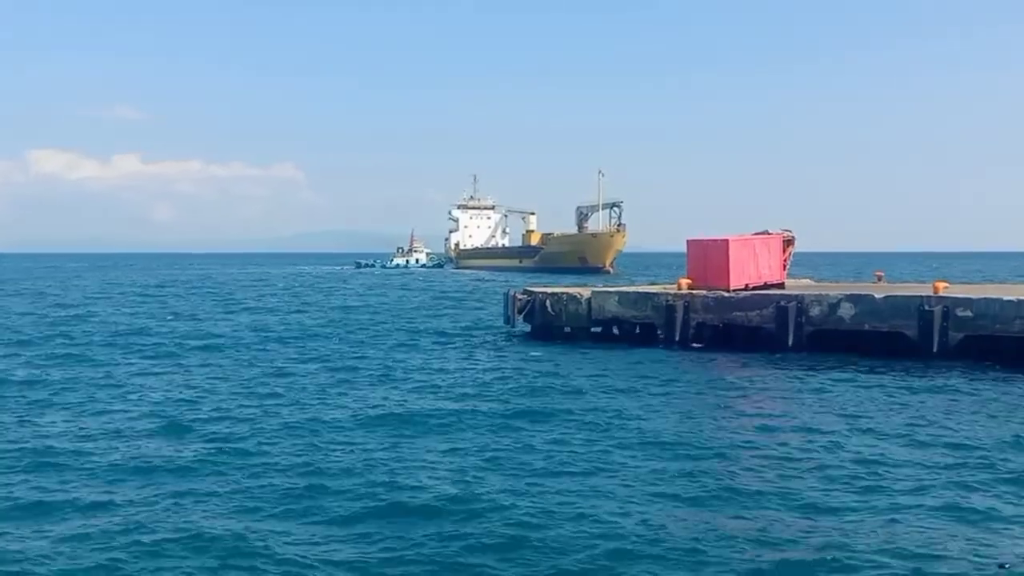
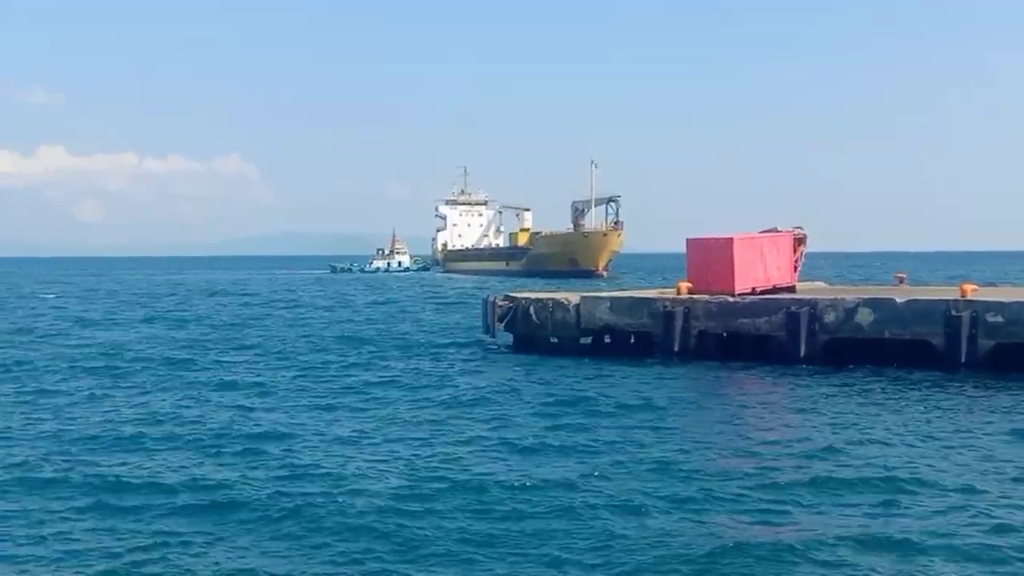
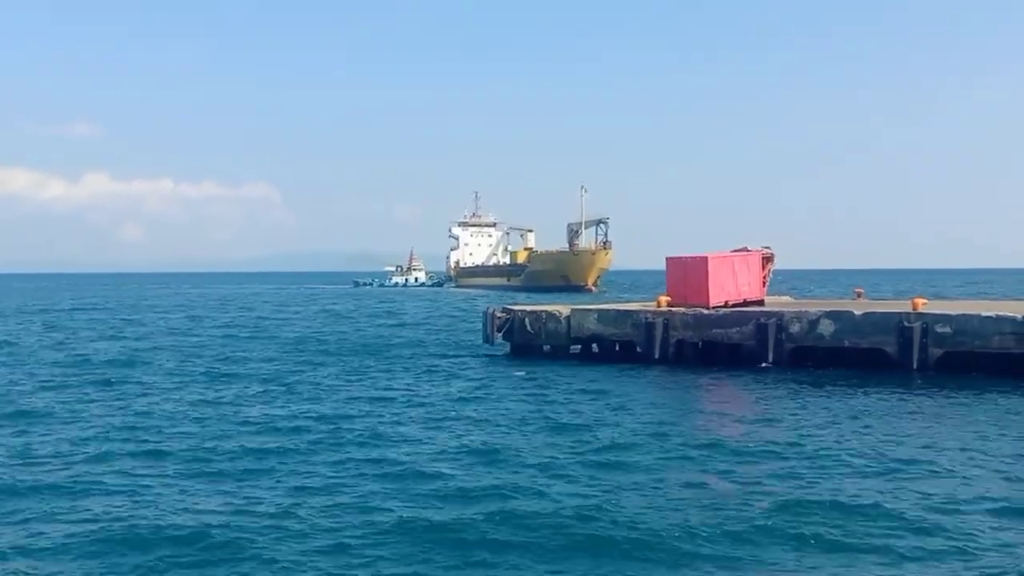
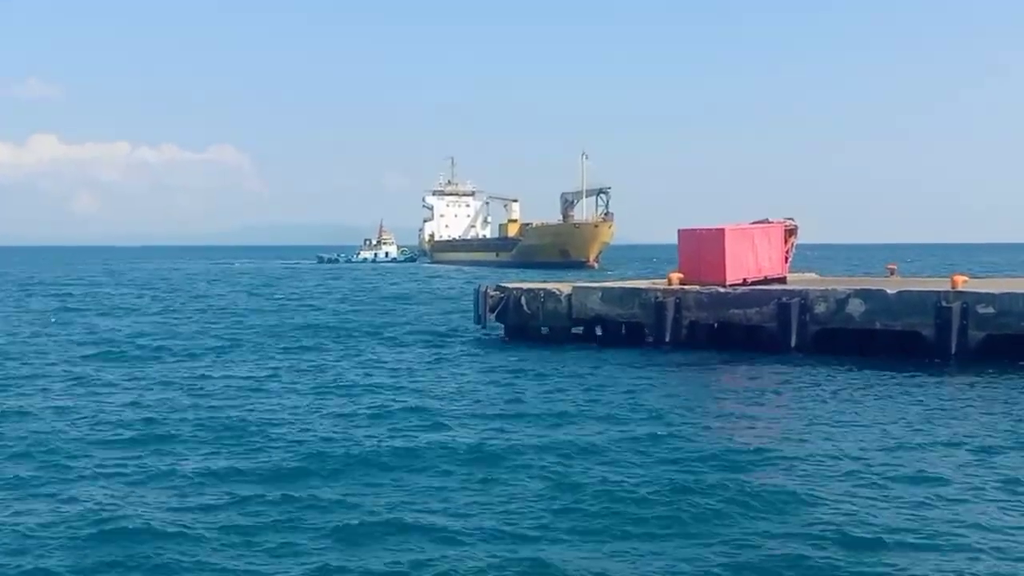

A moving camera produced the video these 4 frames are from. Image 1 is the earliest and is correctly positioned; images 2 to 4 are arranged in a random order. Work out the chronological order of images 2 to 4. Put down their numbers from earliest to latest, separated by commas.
4, 2, 3
